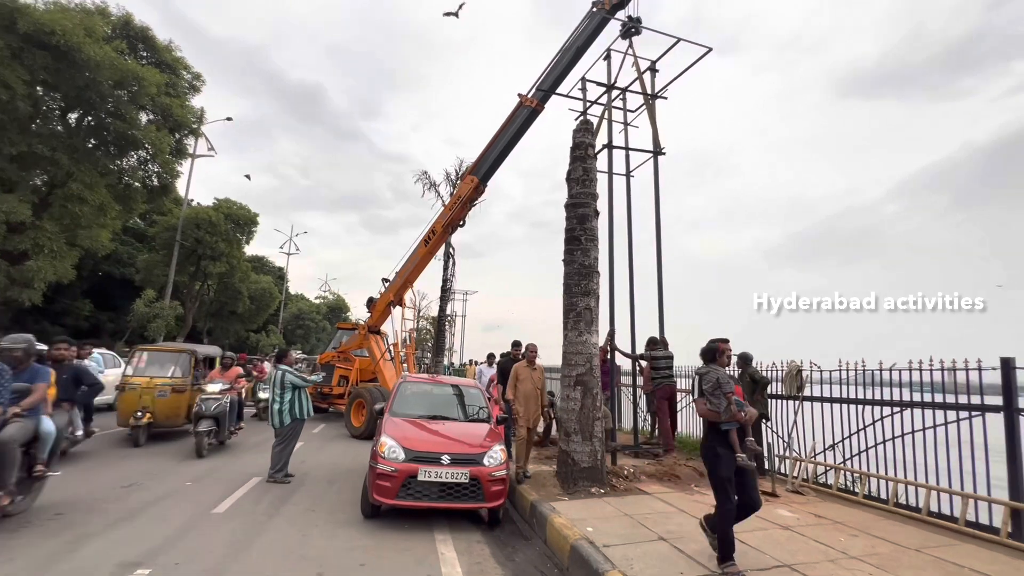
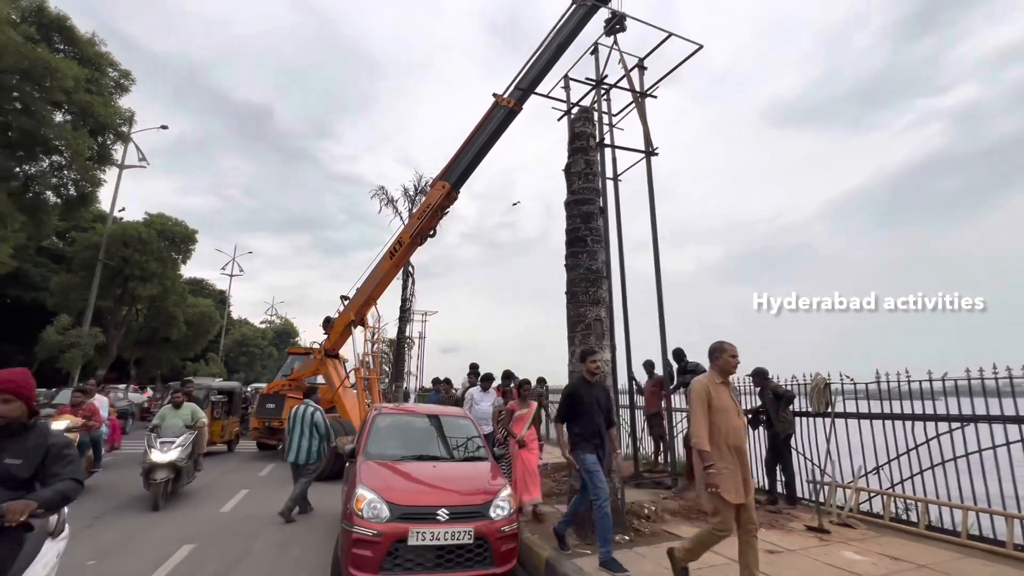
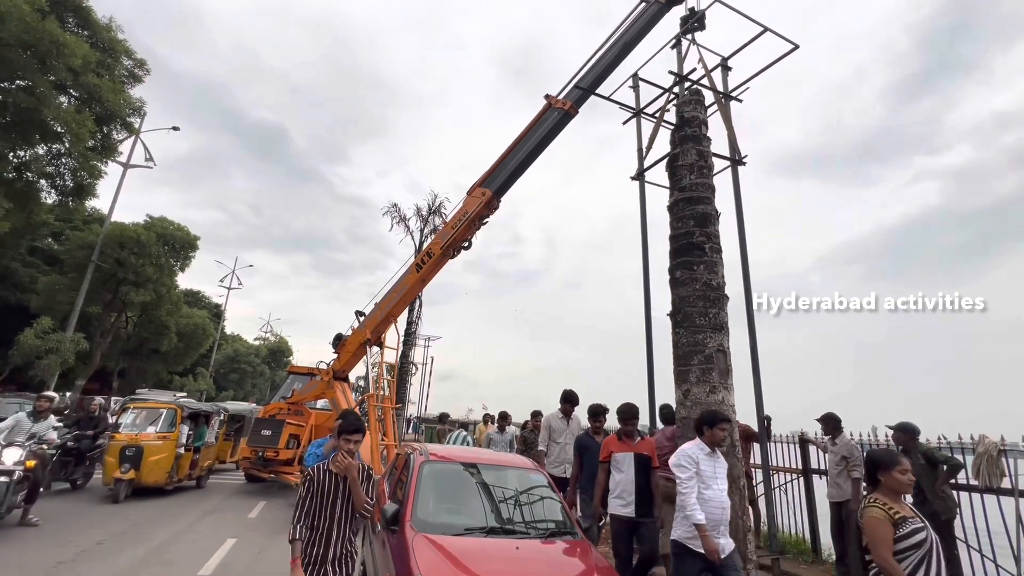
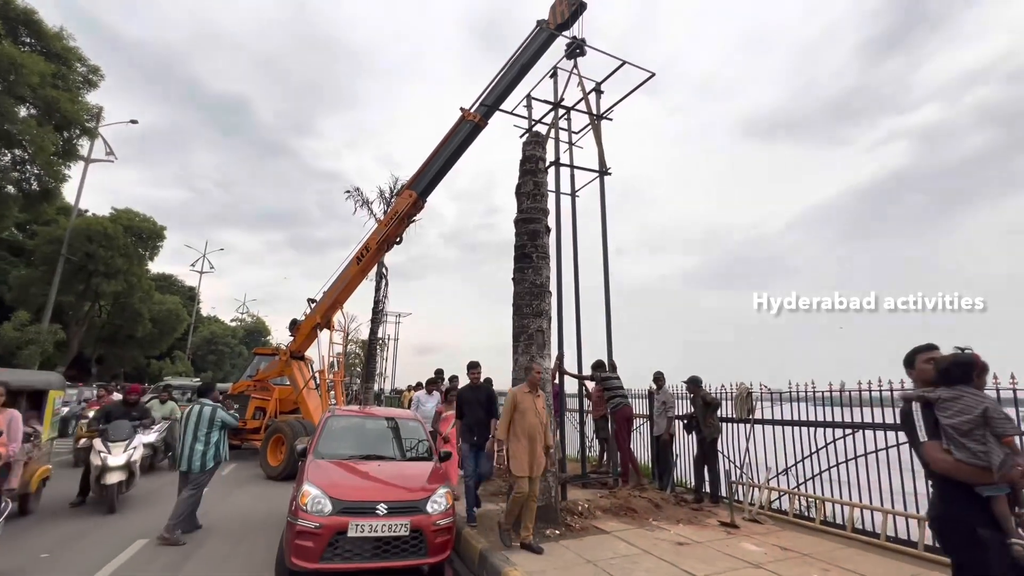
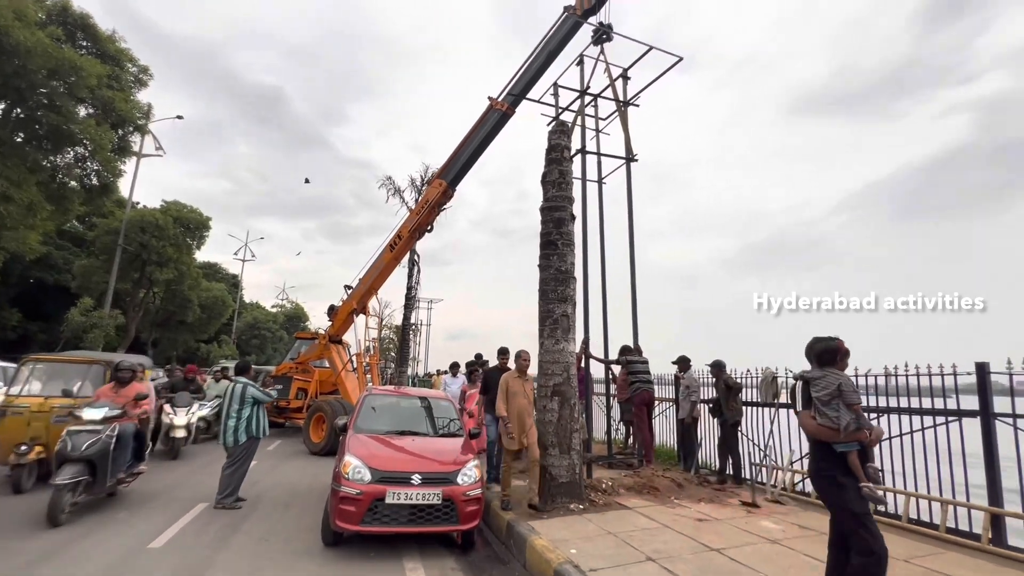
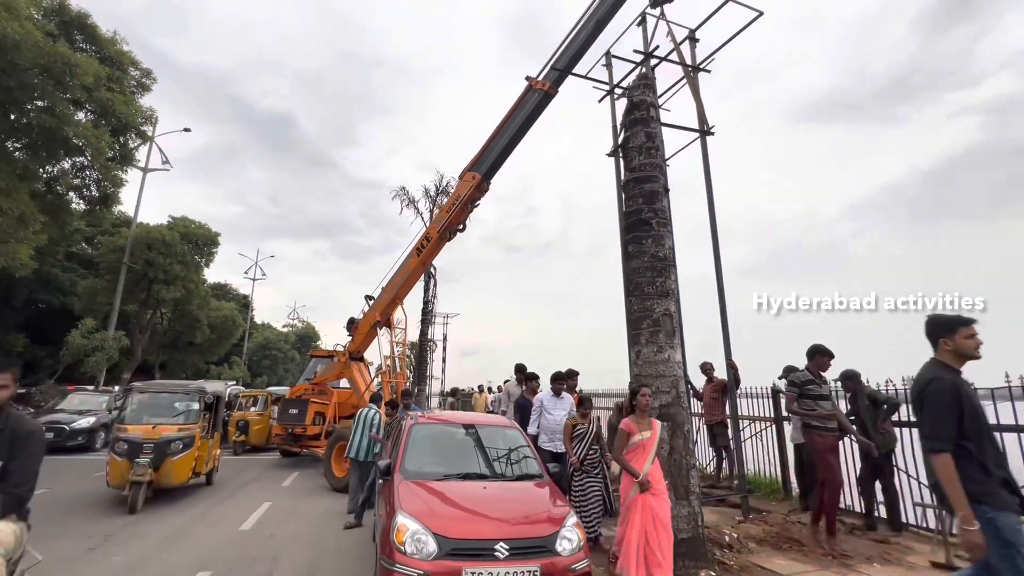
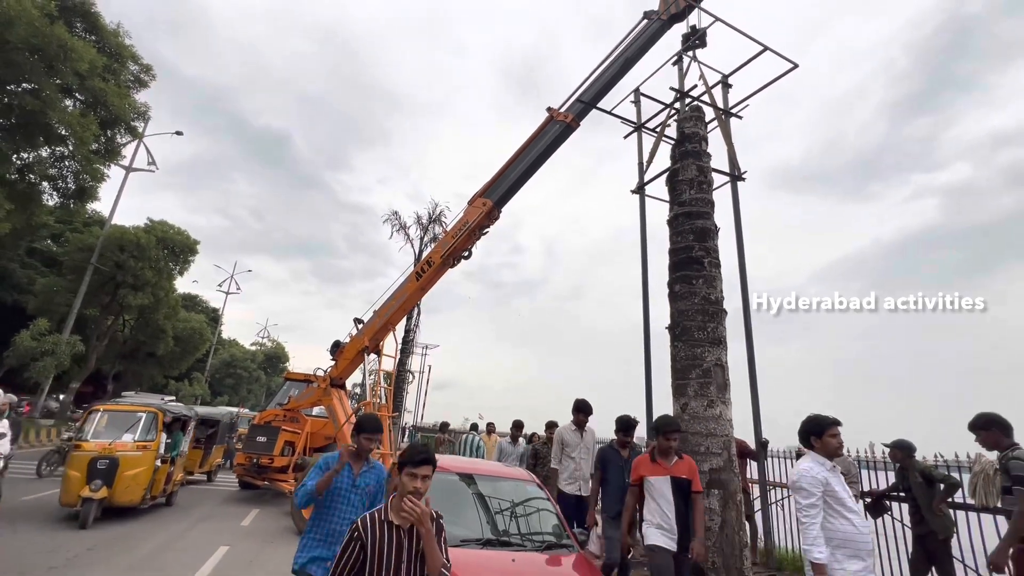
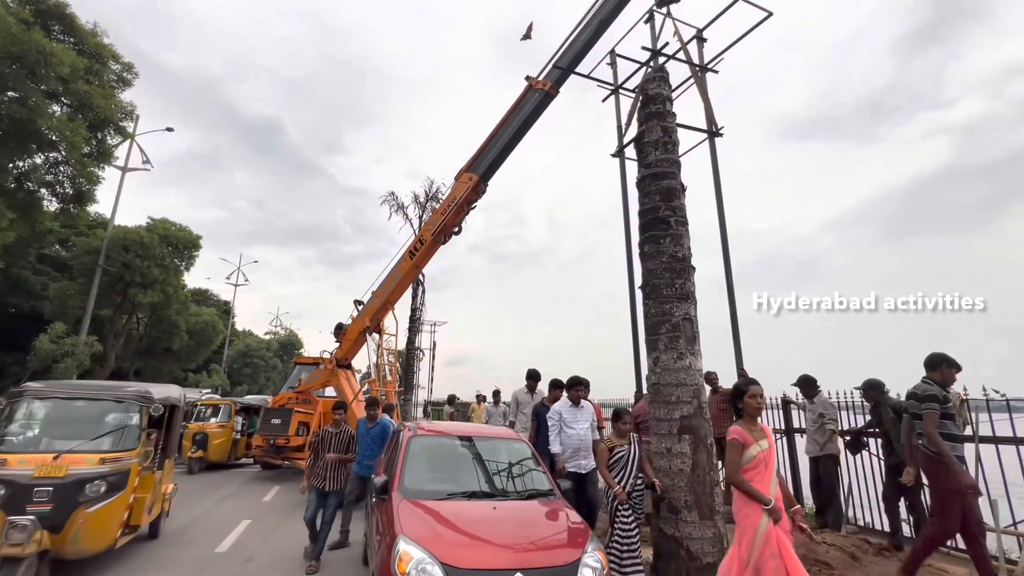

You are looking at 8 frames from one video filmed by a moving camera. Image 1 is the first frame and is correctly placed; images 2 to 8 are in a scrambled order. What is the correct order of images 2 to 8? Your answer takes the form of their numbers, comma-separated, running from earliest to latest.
5, 4, 2, 6, 8, 3, 7
